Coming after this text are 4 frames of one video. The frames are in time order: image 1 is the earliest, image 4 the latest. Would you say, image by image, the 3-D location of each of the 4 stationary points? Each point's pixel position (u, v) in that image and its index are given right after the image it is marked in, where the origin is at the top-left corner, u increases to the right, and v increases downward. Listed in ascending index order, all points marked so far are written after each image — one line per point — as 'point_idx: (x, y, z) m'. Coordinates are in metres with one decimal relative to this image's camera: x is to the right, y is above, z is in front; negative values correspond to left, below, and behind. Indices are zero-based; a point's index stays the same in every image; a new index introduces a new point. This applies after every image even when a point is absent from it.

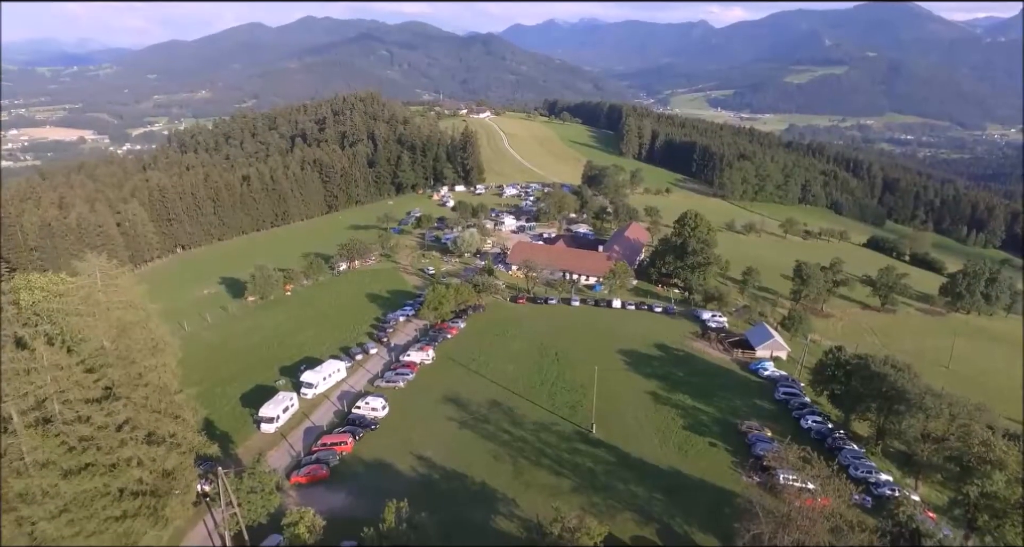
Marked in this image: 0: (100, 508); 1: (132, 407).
0: (-14.3, -8.1, +18.1) m
1: (-14.4, -5.0, +19.7) m
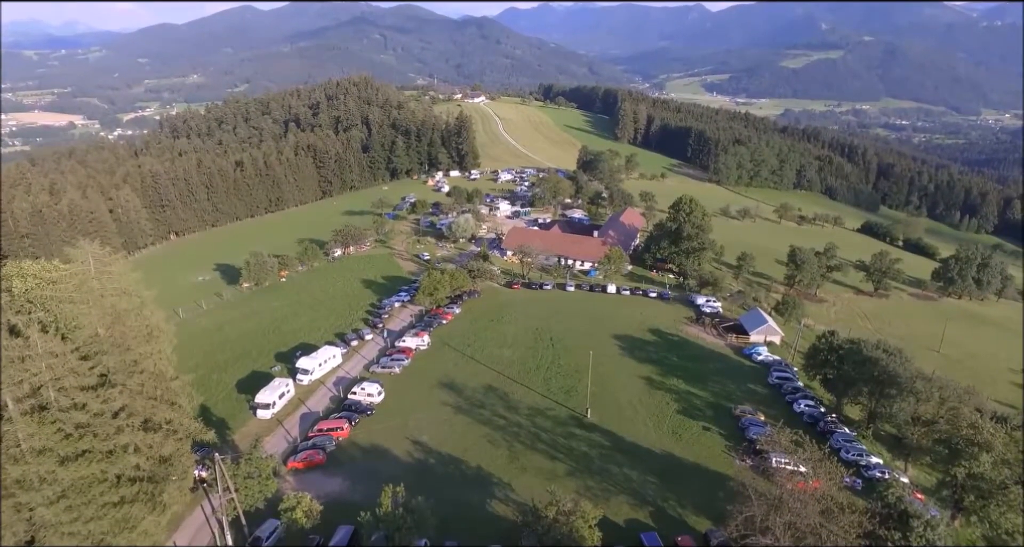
0: (-14.4, -7.7, +18.2) m
1: (-14.6, -4.6, +19.7) m
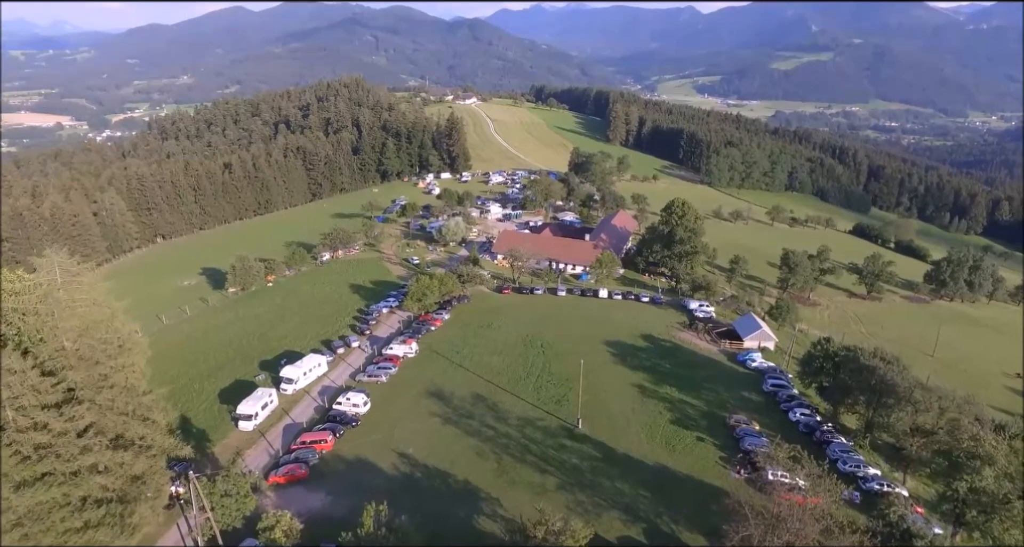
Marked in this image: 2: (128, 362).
0: (-14.9, -8.1, +17.2) m
1: (-15.0, -4.9, +18.7) m
2: (-14.8, -3.4, +20.0) m
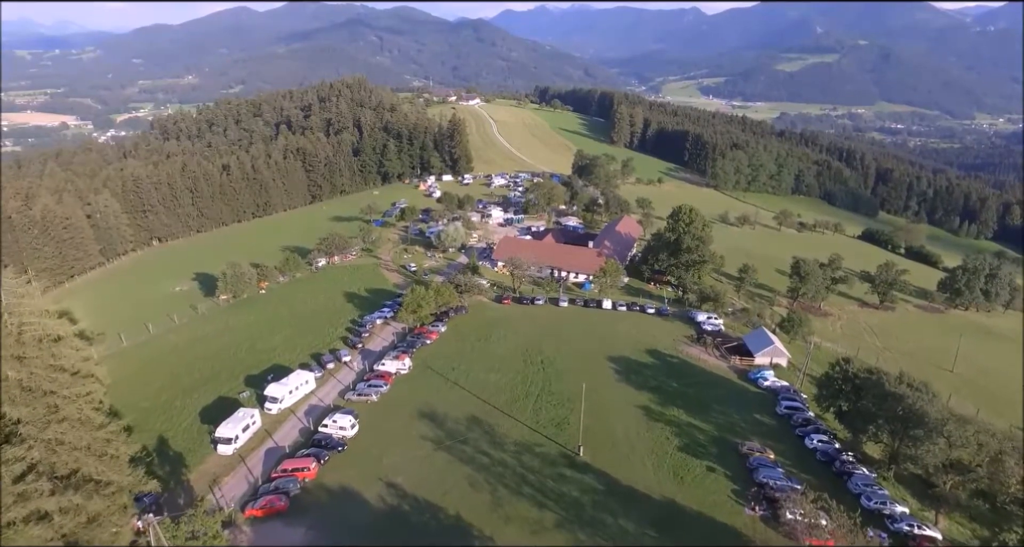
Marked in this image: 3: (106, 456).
0: (-15.1, -8.7, +15.5) m
1: (-15.2, -5.6, +17.0) m
2: (-15.0, -4.1, +18.2) m
3: (-14.5, -6.5, +18.6) m
